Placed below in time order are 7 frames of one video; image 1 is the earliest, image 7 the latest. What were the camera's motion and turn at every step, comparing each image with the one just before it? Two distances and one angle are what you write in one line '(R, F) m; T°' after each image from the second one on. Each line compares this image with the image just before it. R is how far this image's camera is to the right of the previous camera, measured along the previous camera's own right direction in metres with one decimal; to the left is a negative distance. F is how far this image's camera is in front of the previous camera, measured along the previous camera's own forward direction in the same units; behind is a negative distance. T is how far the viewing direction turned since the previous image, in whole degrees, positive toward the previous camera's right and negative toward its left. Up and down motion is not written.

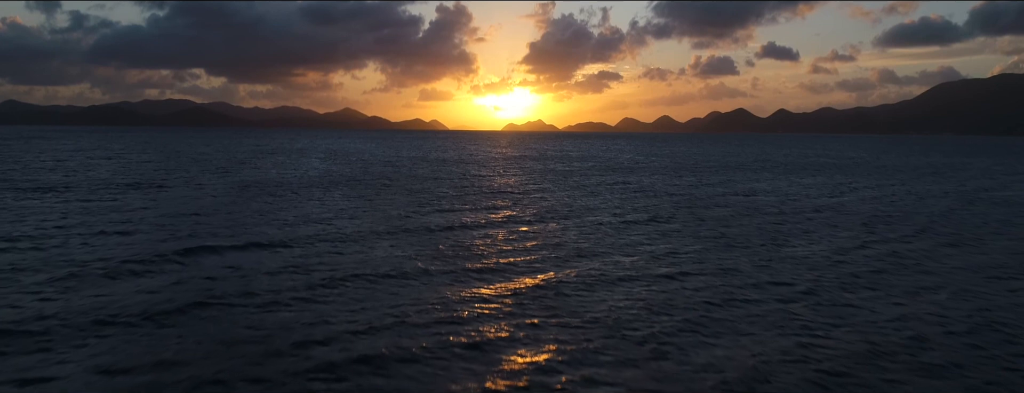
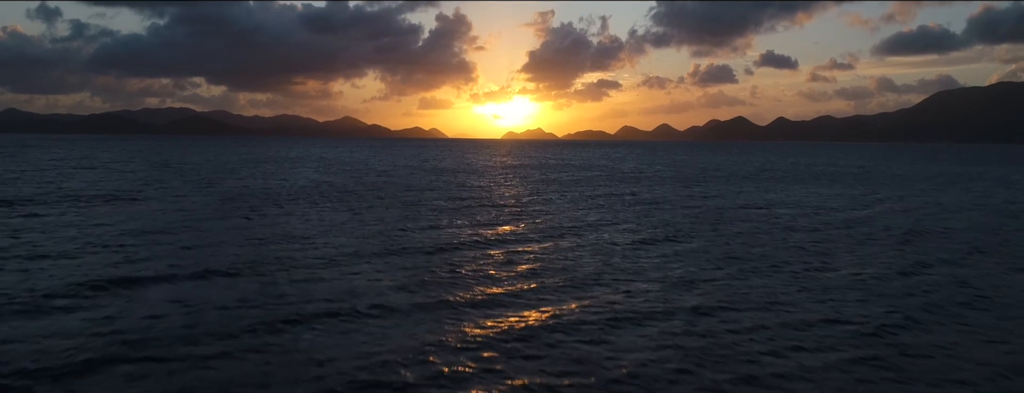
(-0.1, +2.7) m; 0°
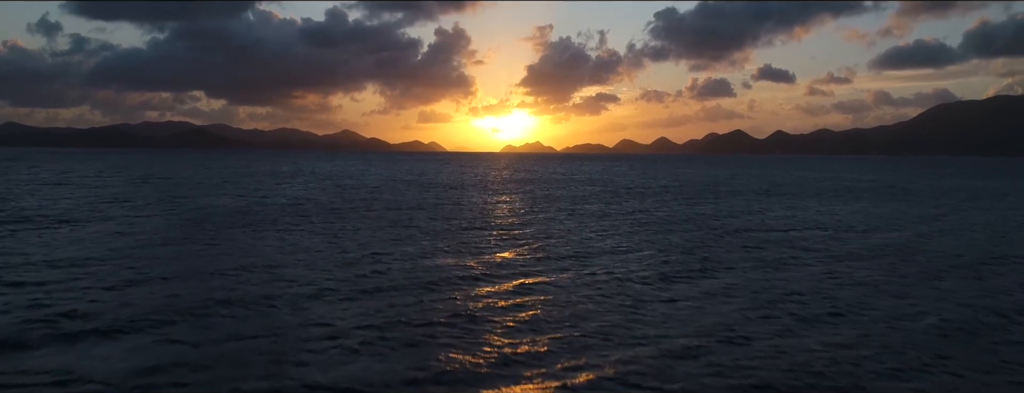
(-0.2, +3.8) m; 0°
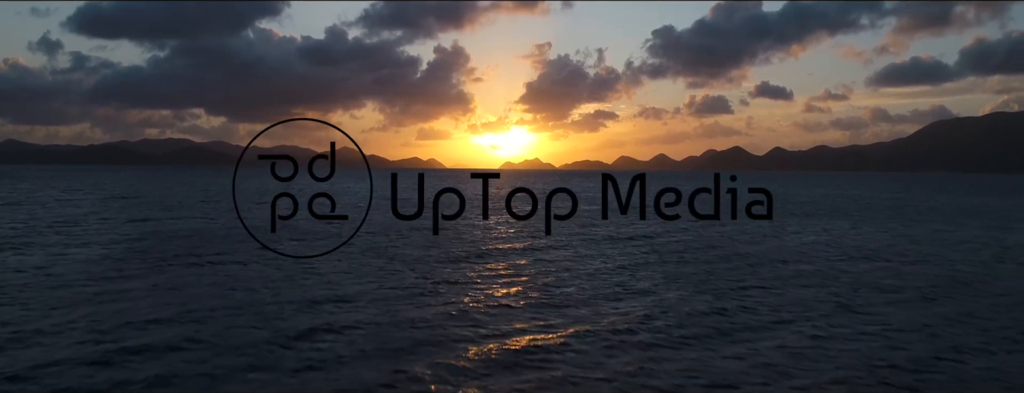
(-0.2, +4.7) m; 0°
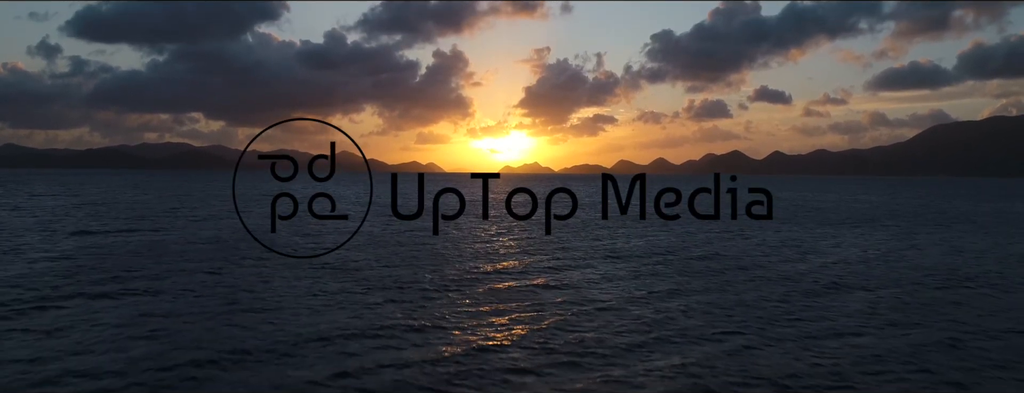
(-0.4, +5.1) m; 0°
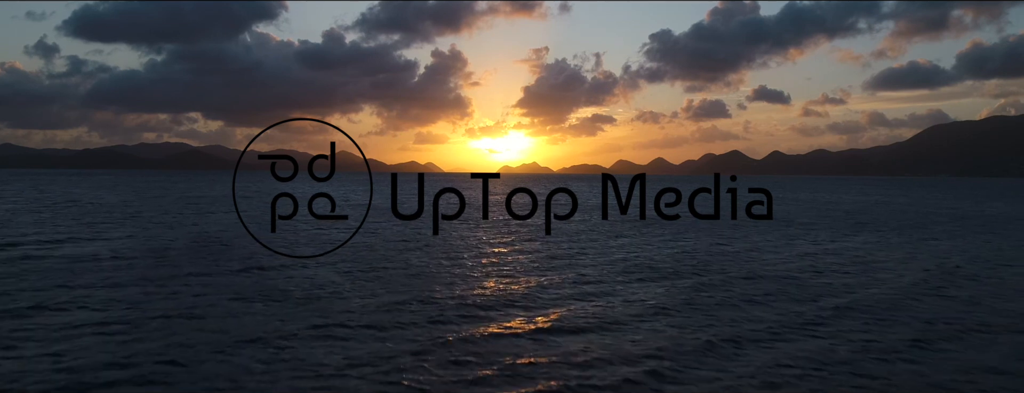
(-0.6, +5.9) m; 0°
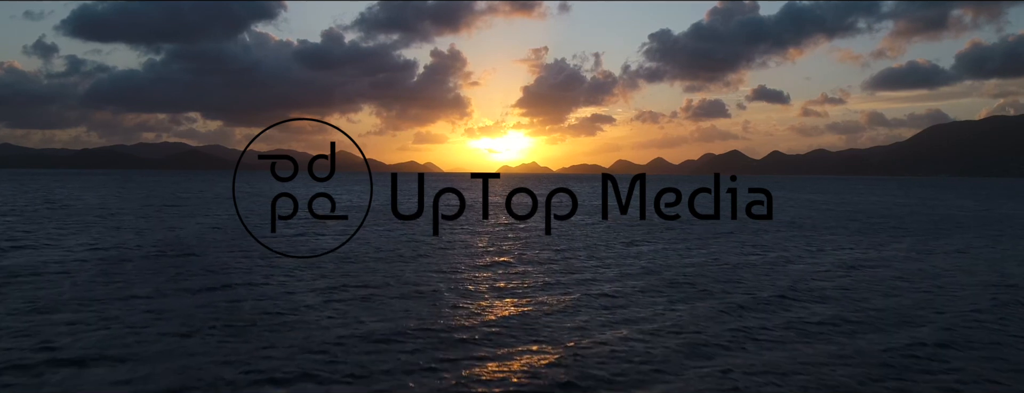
(-0.5, +3.8) m; 0°
